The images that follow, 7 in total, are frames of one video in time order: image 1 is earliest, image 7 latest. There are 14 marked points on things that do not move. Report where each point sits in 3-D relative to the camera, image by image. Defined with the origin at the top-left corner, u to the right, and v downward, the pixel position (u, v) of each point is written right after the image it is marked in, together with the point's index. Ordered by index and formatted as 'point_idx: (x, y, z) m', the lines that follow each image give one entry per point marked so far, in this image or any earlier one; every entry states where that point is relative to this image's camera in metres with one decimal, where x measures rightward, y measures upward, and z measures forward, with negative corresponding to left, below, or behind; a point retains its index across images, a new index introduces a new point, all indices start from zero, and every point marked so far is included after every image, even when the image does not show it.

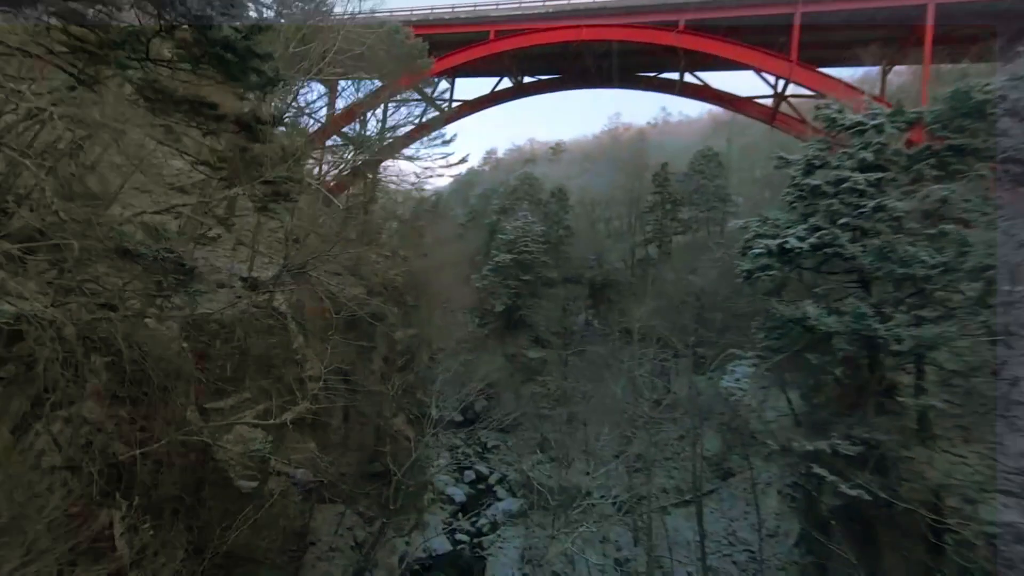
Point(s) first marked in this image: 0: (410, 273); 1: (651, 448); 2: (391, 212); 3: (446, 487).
0: (-1.6, +0.2, +8.3) m
1: (+2.5, -2.9, +9.4) m
2: (-1.9, +1.2, +8.4) m
3: (-1.3, -3.9, +10.1) m
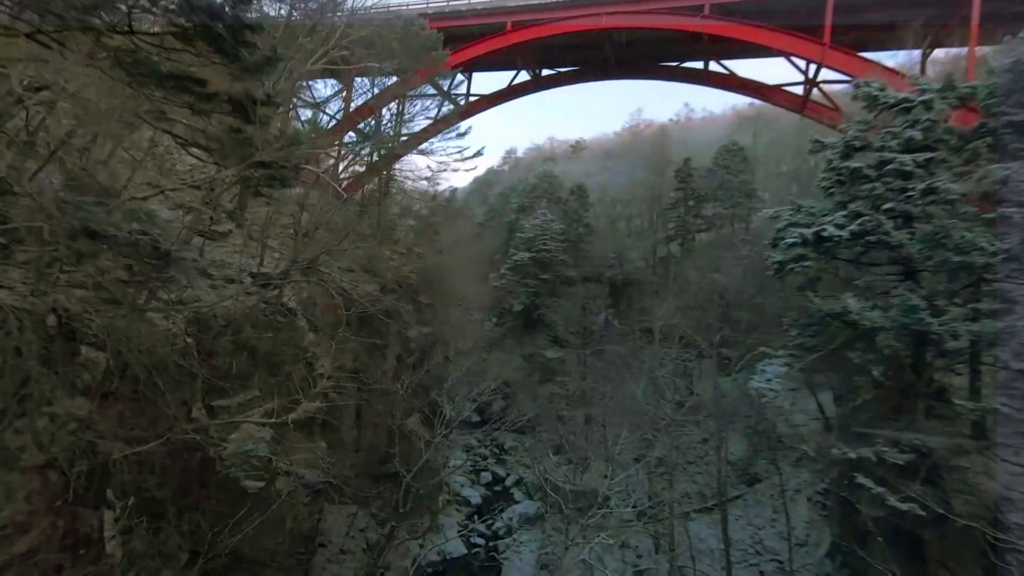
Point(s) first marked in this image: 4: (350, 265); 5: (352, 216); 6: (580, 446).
0: (-1.3, +0.3, +8.2) m
1: (+2.8, -2.9, +9.1) m
2: (-1.6, +1.2, +8.2) m
3: (-1.0, -3.9, +9.9) m
4: (-2.0, +0.3, +6.5) m
5: (-2.0, +0.9, +6.7) m
6: (+1.2, -2.9, +9.6) m
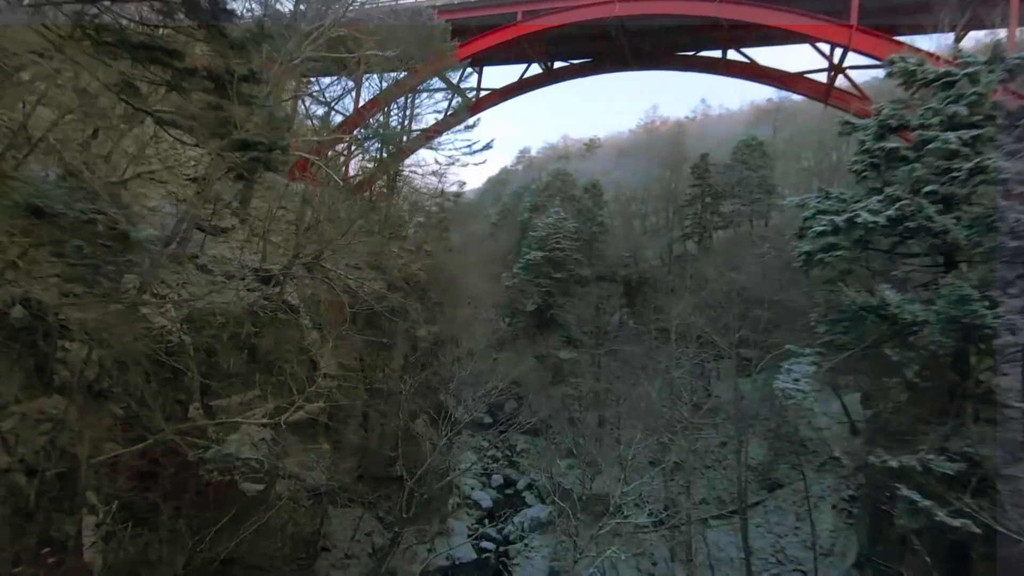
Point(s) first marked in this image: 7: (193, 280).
0: (-1.2, +0.3, +8.0) m
1: (+3.0, -2.9, +8.8) m
2: (-1.5, +1.3, +8.1) m
3: (-0.8, -3.8, +9.7) m
4: (-1.9, +0.3, +6.4) m
5: (-1.9, +0.9, +6.6) m
6: (+1.4, -2.9, +9.4) m
7: (-2.6, +0.1, +4.3) m
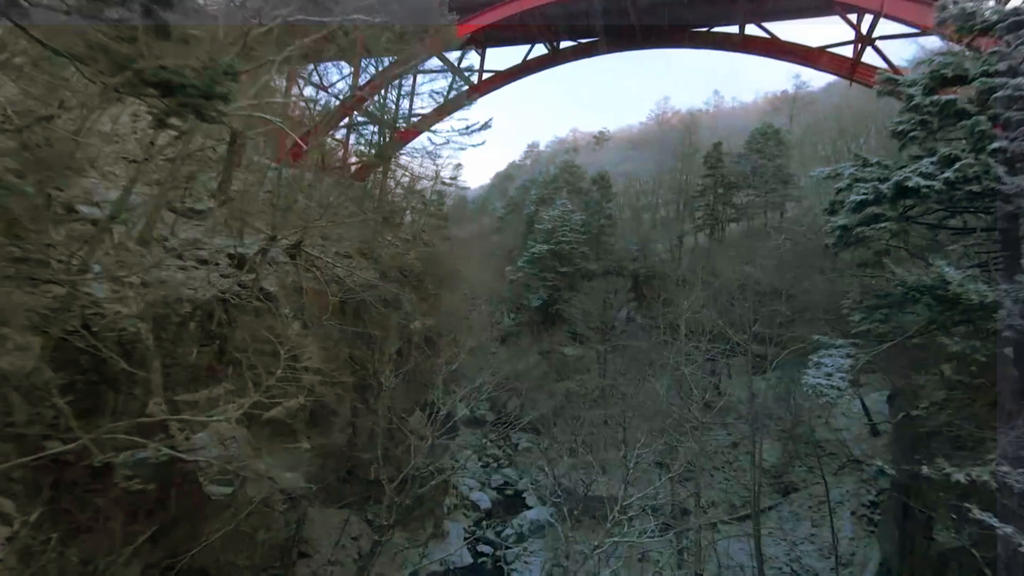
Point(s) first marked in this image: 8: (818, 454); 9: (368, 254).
0: (-1.1, +0.4, +7.6) m
1: (+3.0, -2.8, +8.4) m
2: (-1.4, +1.4, +7.7) m
3: (-0.7, -3.7, +9.4) m
4: (-1.9, +0.4, +6.0) m
5: (-1.9, +1.1, +6.2) m
6: (+1.5, -2.7, +8.9) m
7: (-2.7, +0.2, +3.9) m
8: (+5.1, -2.7, +8.5) m
9: (-1.8, +0.4, +6.4) m
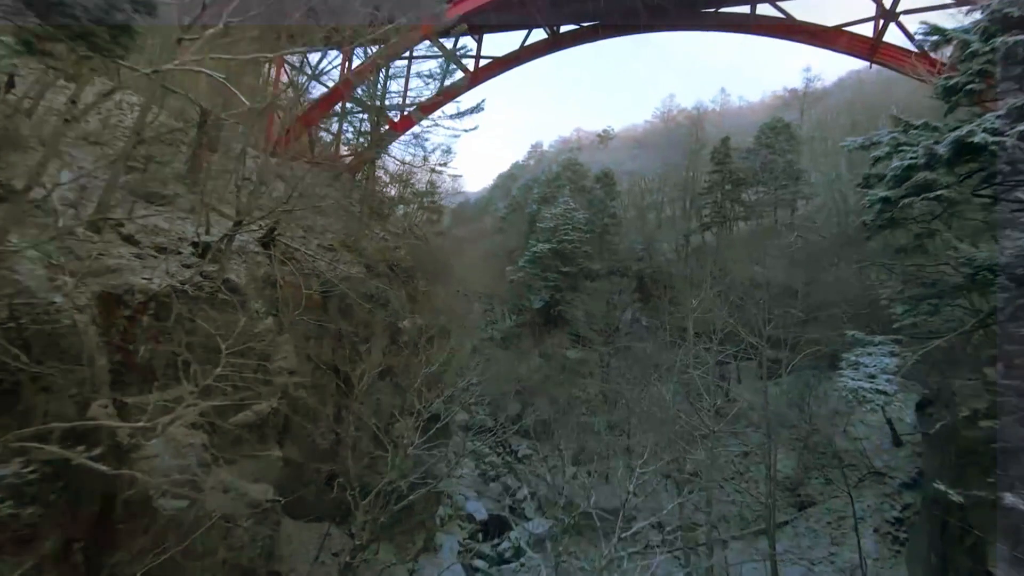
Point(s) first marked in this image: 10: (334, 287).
0: (-1.2, +0.5, +7.2) m
1: (+3.0, -2.7, +7.9) m
2: (-1.5, +1.4, +7.3) m
3: (-0.8, -3.7, +8.9) m
4: (-2.0, +0.5, +5.6) m
5: (-2.0, +1.1, +5.8) m
6: (+1.4, -2.7, +8.5) m
7: (-2.7, +0.3, +3.5) m
8: (+5.0, -2.7, +8.0) m
9: (-1.8, +0.5, +6.0) m
10: (-1.8, 0.0, +5.4) m
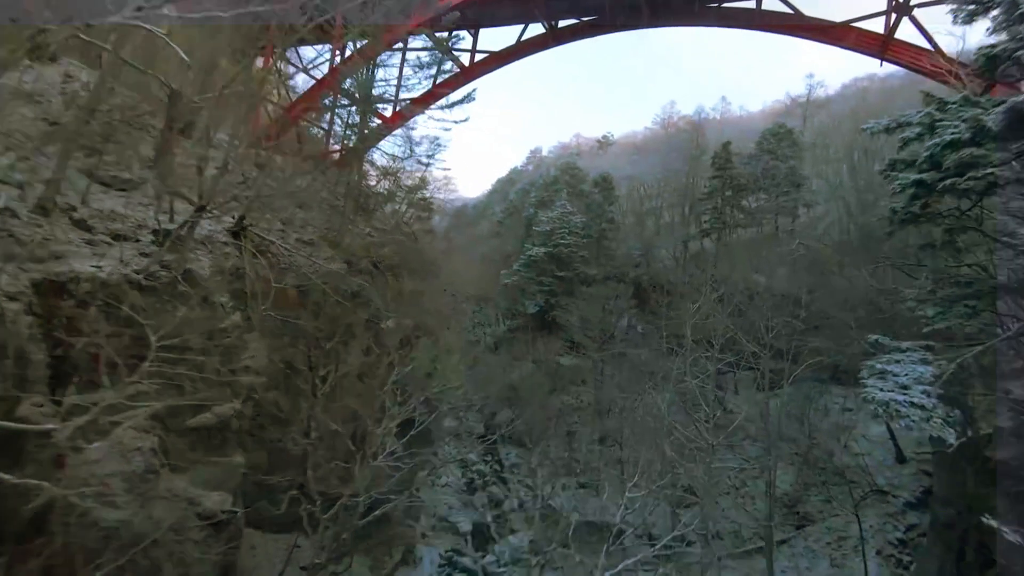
0: (-1.3, +0.5, +6.9) m
1: (+2.8, -2.8, +7.6) m
2: (-1.6, +1.4, +7.0) m
3: (-1.0, -3.7, +8.6) m
4: (-2.1, +0.5, +5.3) m
5: (-2.1, +1.1, +5.5) m
6: (+1.2, -2.8, +8.2) m
7: (-2.8, +0.3, +3.2) m
8: (+4.8, -2.9, +7.7) m
9: (-1.9, +0.5, +5.7) m
10: (-2.0, +0.1, +5.1) m
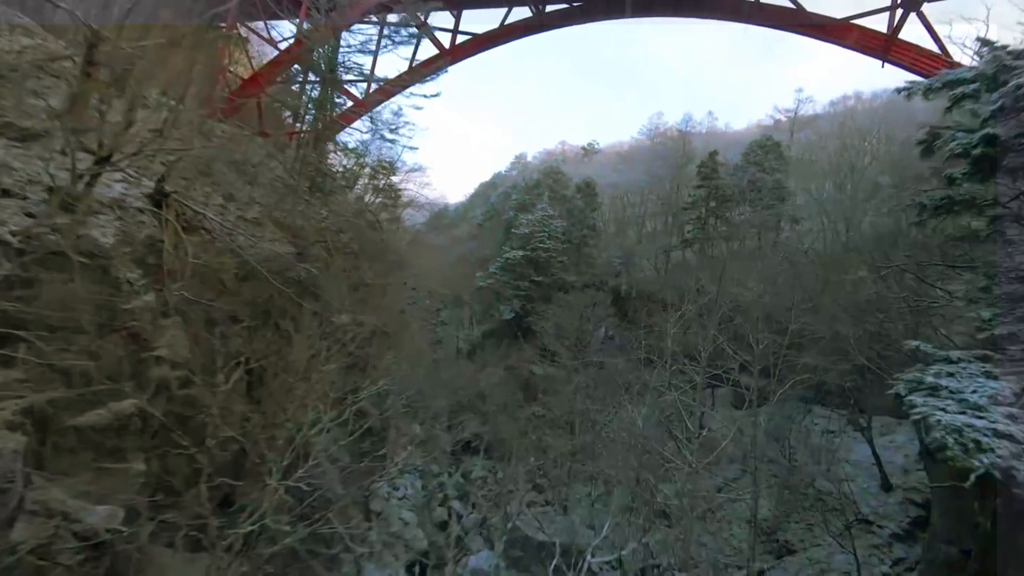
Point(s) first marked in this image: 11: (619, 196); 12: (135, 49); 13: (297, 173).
0: (-1.6, +0.6, +6.3) m
1: (+2.3, -2.9, +7.1) m
2: (-1.9, +1.5, +6.4) m
3: (-1.6, -3.6, +7.9) m
4: (-2.4, +0.7, +4.7) m
5: (-2.3, +1.3, +4.9) m
6: (+0.7, -2.8, +7.6) m
7: (-3.0, +0.5, +2.6) m
8: (+4.3, -3.1, +7.3) m
9: (-2.2, +0.6, +5.1) m
10: (-2.2, +0.2, +4.4) m
11: (+2.0, +1.9, +9.8) m
12: (-2.5, +1.6, +3.4) m
13: (-2.2, +1.2, +5.2) m
